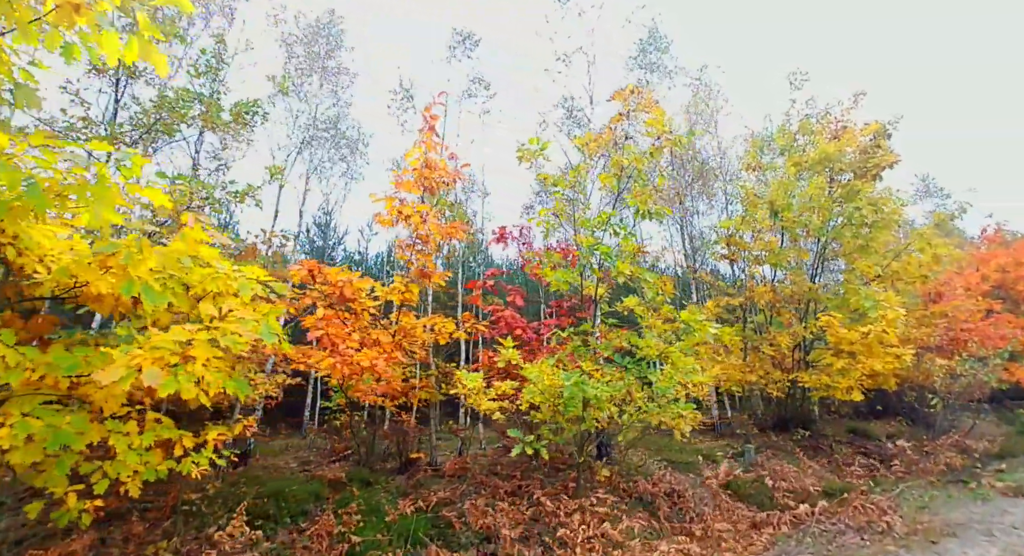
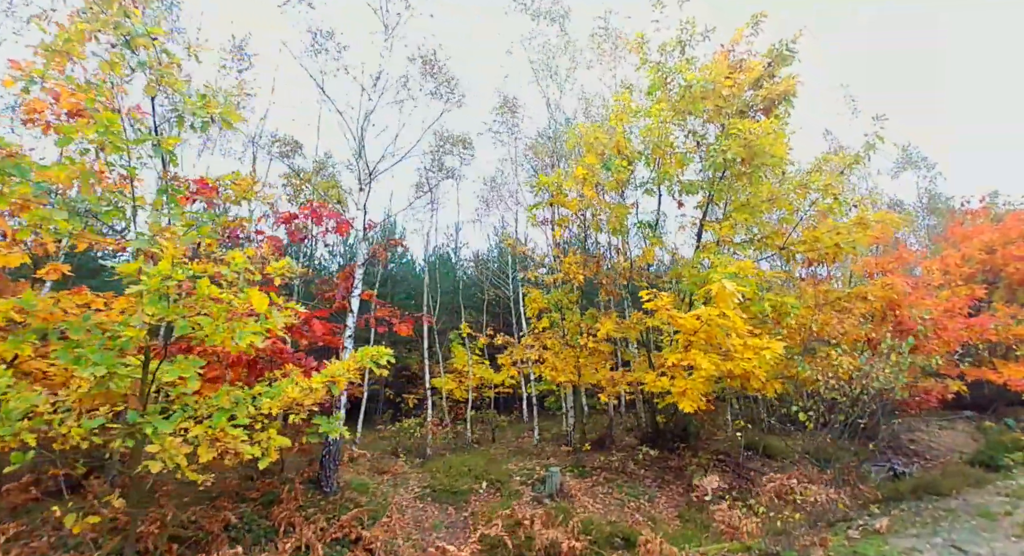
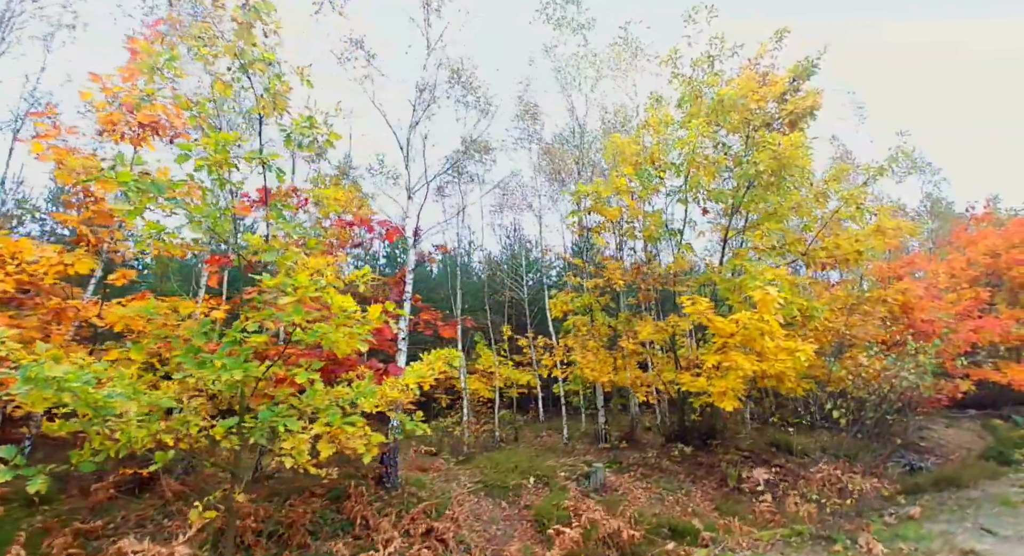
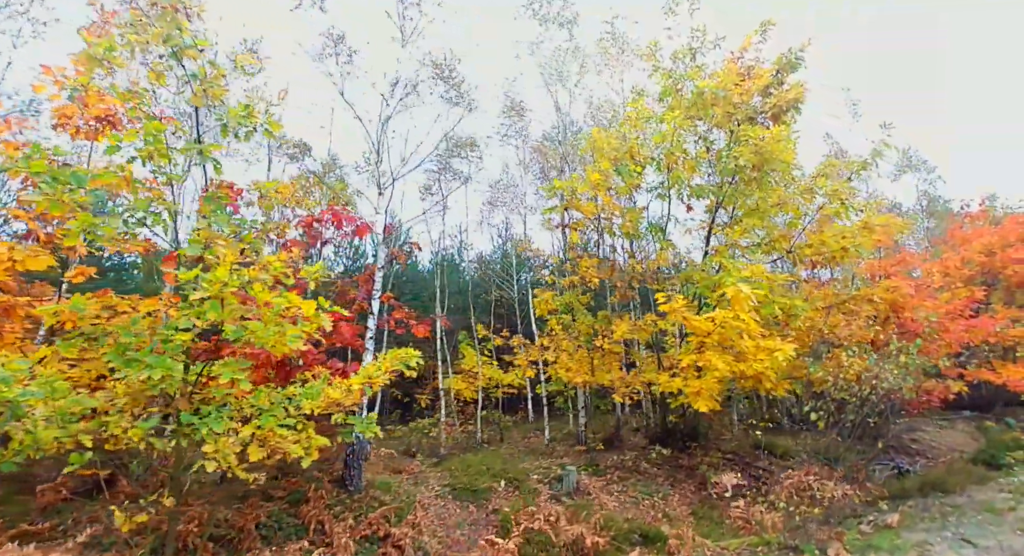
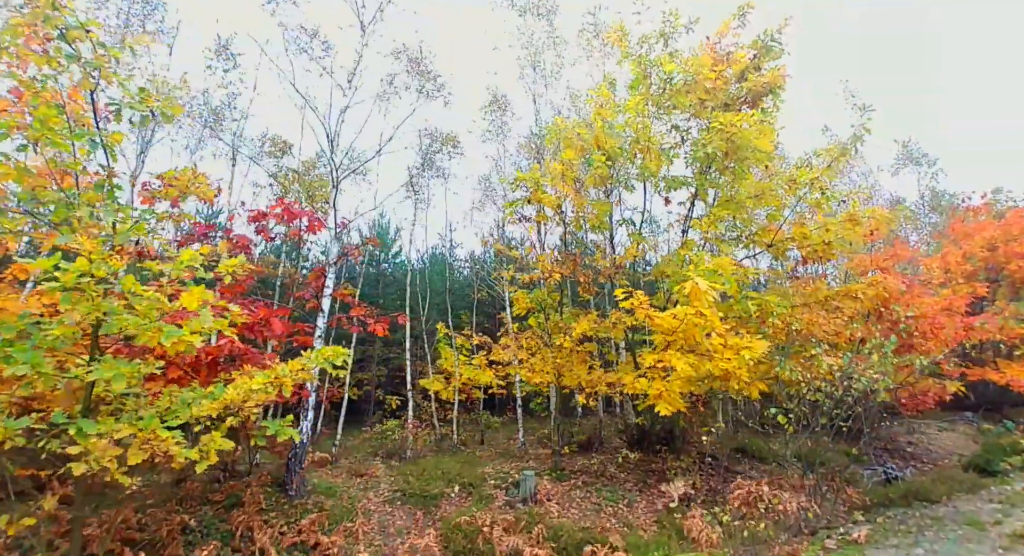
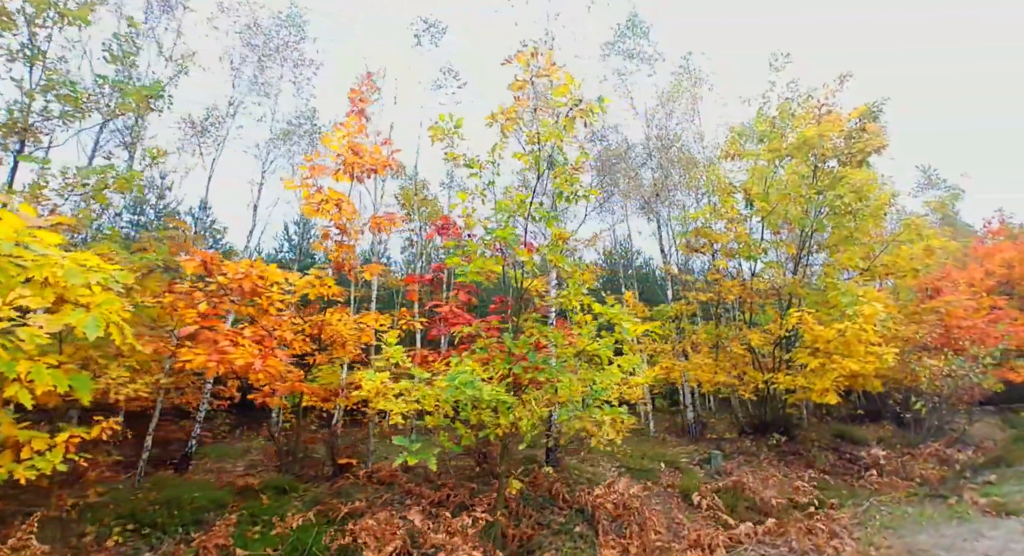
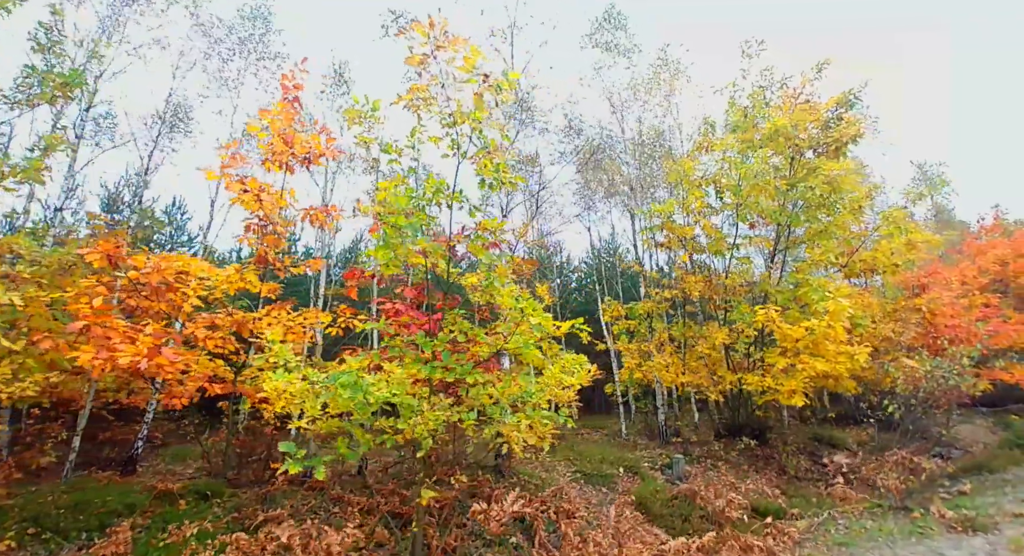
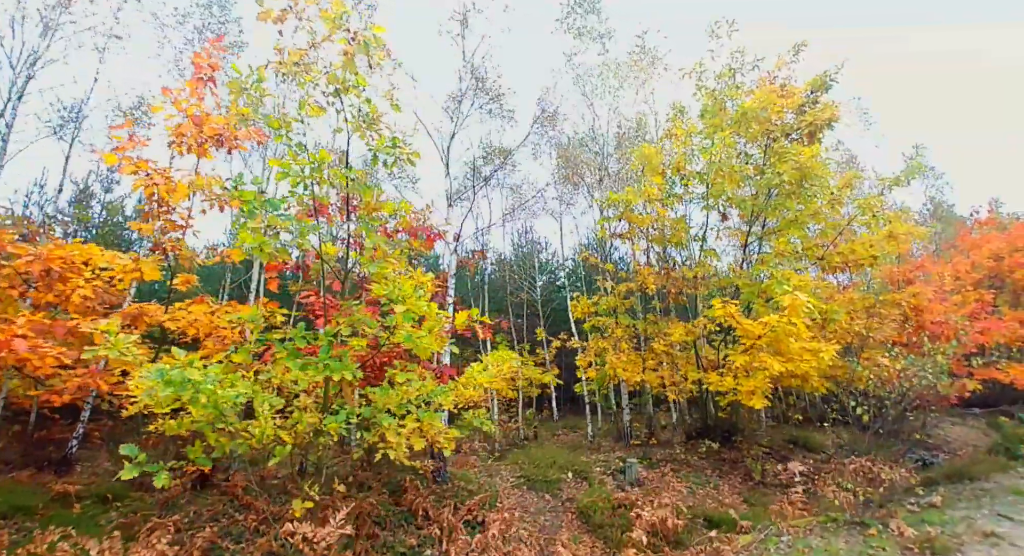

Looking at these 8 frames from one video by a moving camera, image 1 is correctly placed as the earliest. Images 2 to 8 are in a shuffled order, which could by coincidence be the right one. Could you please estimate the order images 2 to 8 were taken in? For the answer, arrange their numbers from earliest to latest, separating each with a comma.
6, 7, 8, 3, 4, 2, 5
